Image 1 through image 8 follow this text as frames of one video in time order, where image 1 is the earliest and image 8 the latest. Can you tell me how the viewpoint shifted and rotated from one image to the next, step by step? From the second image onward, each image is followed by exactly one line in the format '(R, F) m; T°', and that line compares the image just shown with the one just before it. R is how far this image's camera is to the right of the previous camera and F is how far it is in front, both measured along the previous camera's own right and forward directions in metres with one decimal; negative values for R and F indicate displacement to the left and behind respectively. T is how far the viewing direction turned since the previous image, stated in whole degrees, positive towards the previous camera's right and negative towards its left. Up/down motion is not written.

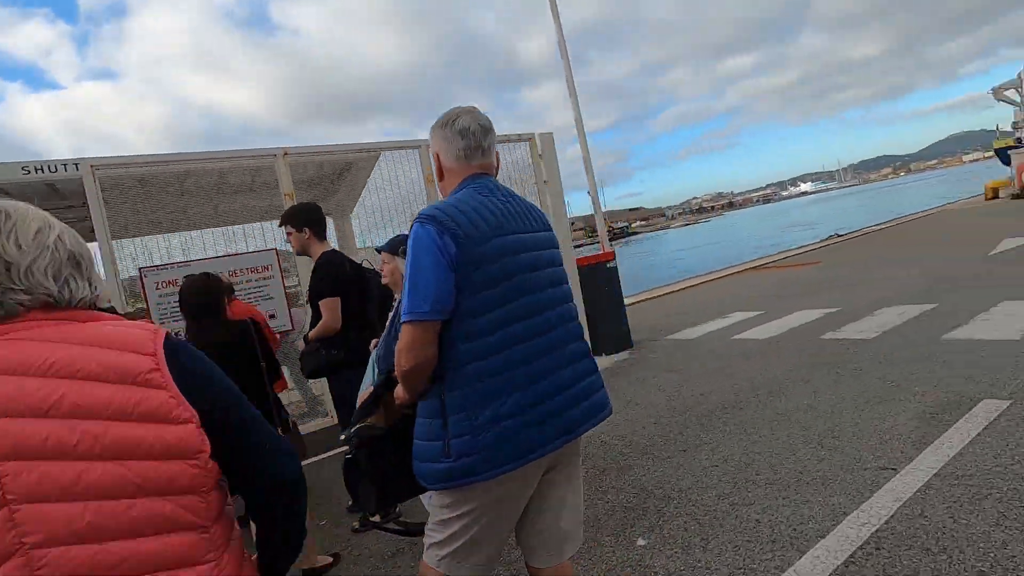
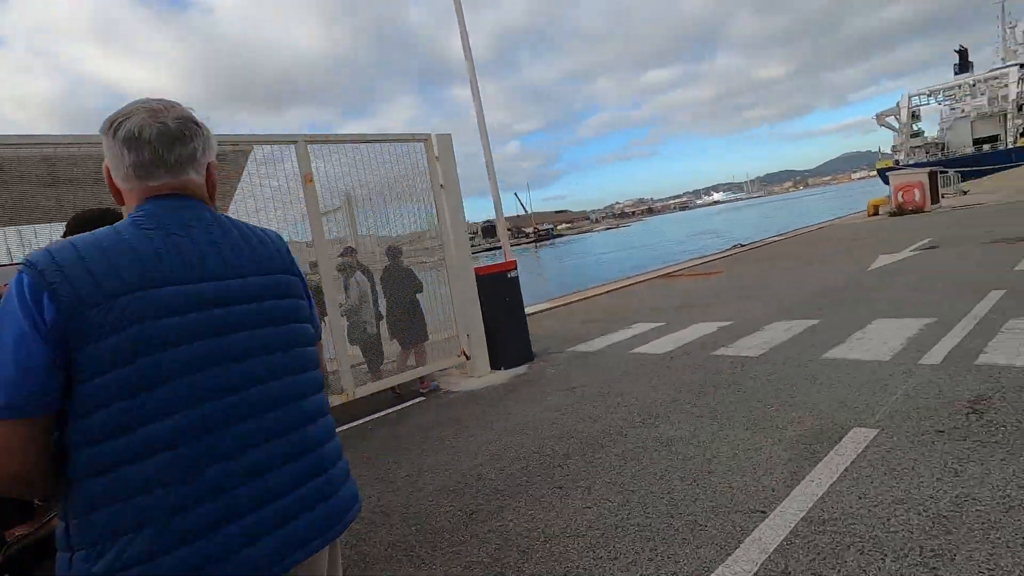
(+0.4, +0.3) m; +8°
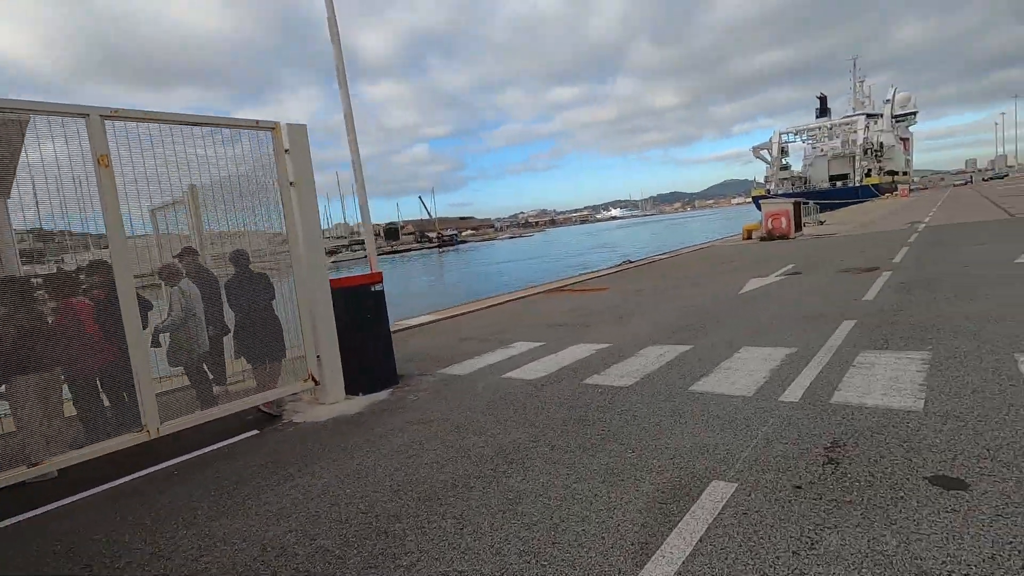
(+0.4, +0.5) m; +10°
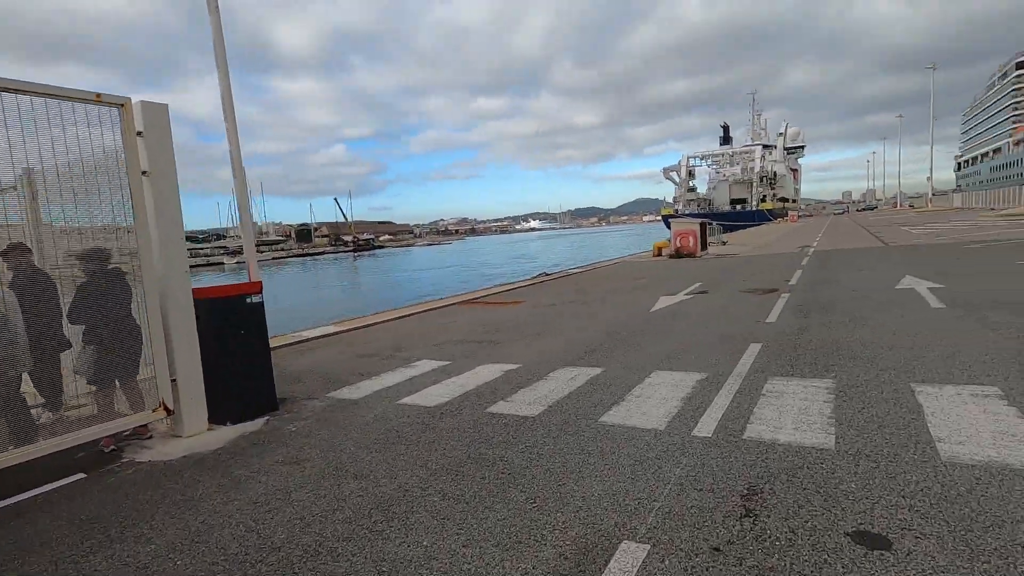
(+0.2, +0.5) m; +9°
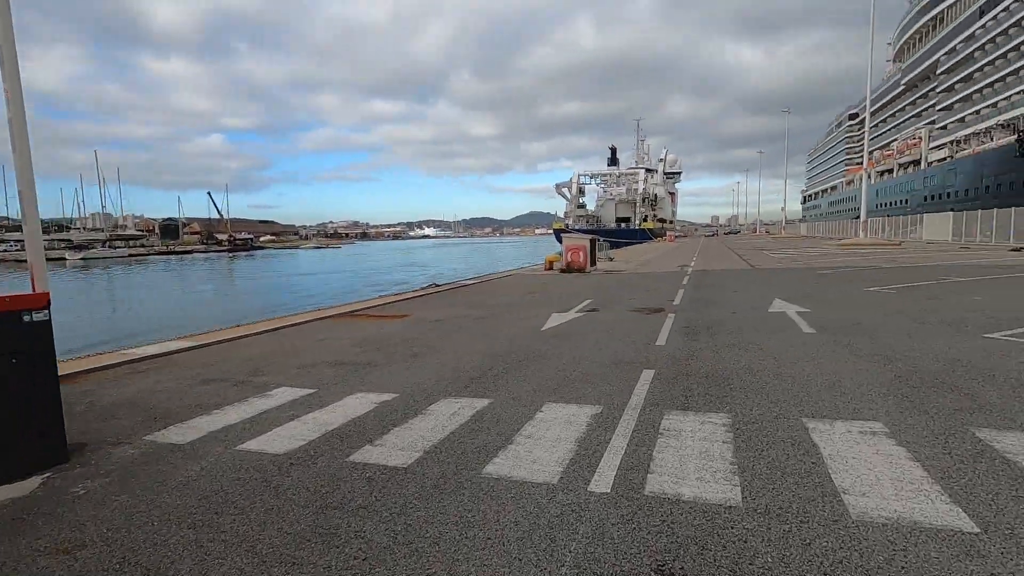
(+0.1, +0.7) m; +11°
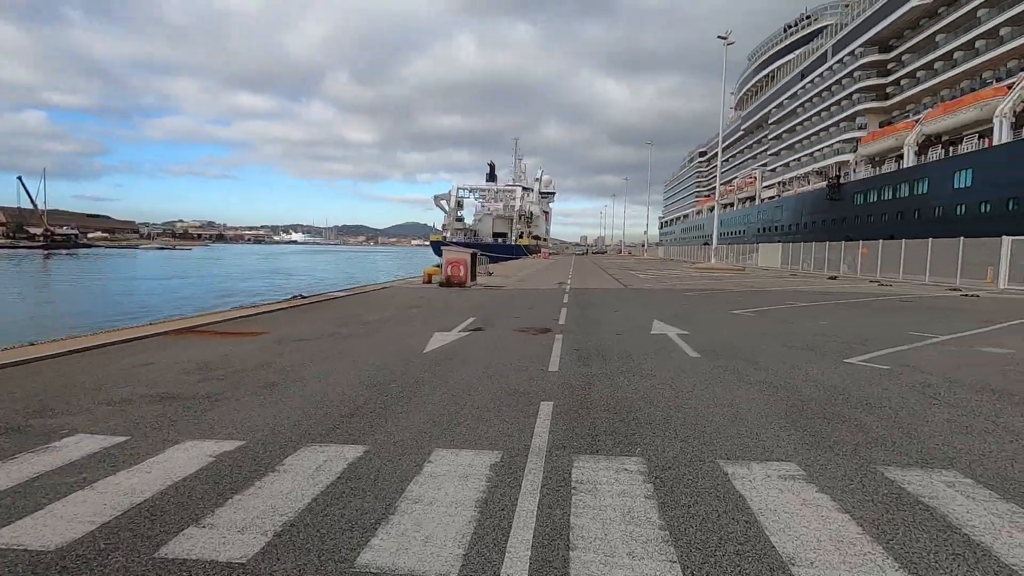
(-0.1, +0.8) m; +13°
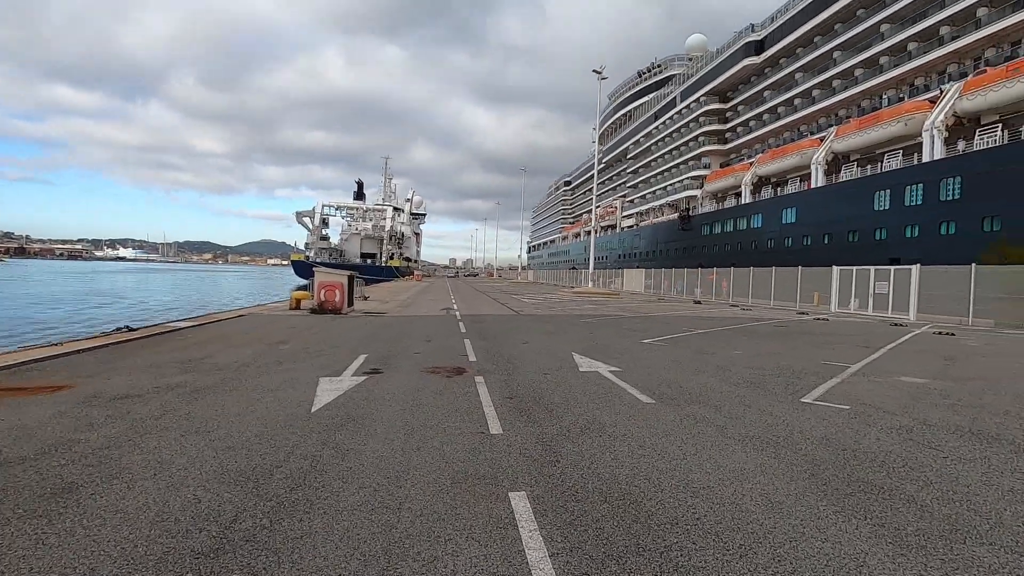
(-0.6, +1.6) m; +14°
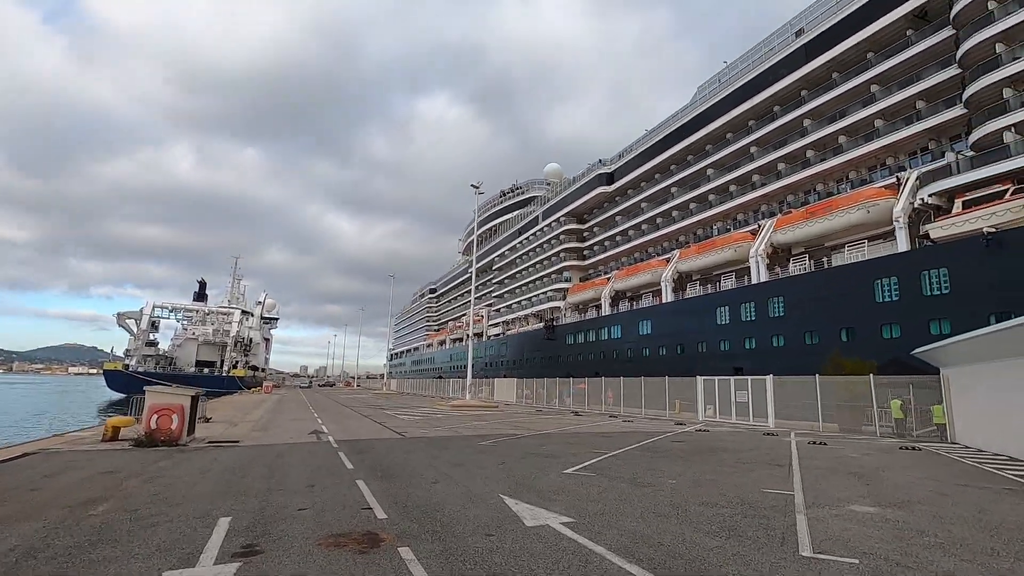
(-0.9, +1.5) m; +15°
